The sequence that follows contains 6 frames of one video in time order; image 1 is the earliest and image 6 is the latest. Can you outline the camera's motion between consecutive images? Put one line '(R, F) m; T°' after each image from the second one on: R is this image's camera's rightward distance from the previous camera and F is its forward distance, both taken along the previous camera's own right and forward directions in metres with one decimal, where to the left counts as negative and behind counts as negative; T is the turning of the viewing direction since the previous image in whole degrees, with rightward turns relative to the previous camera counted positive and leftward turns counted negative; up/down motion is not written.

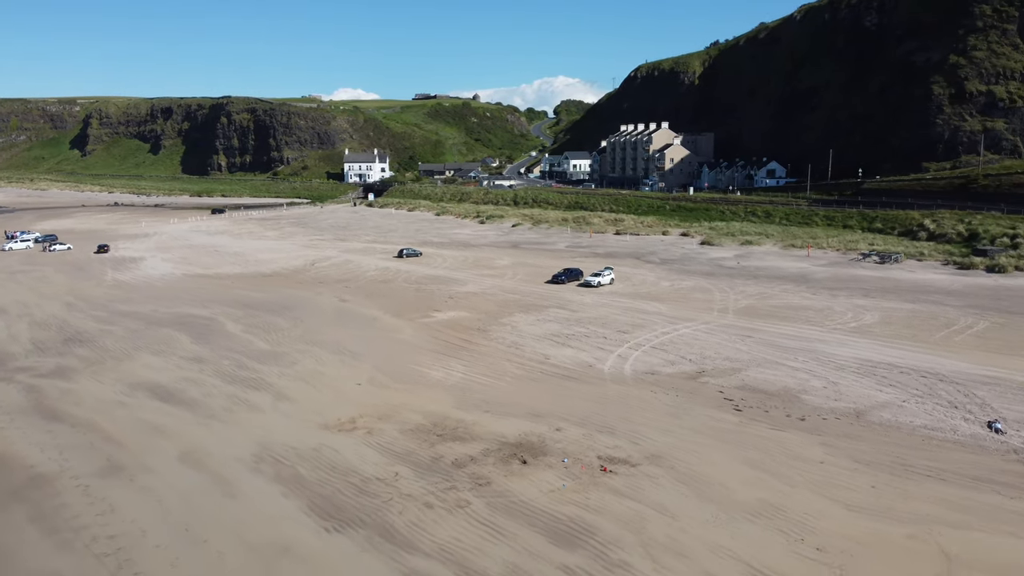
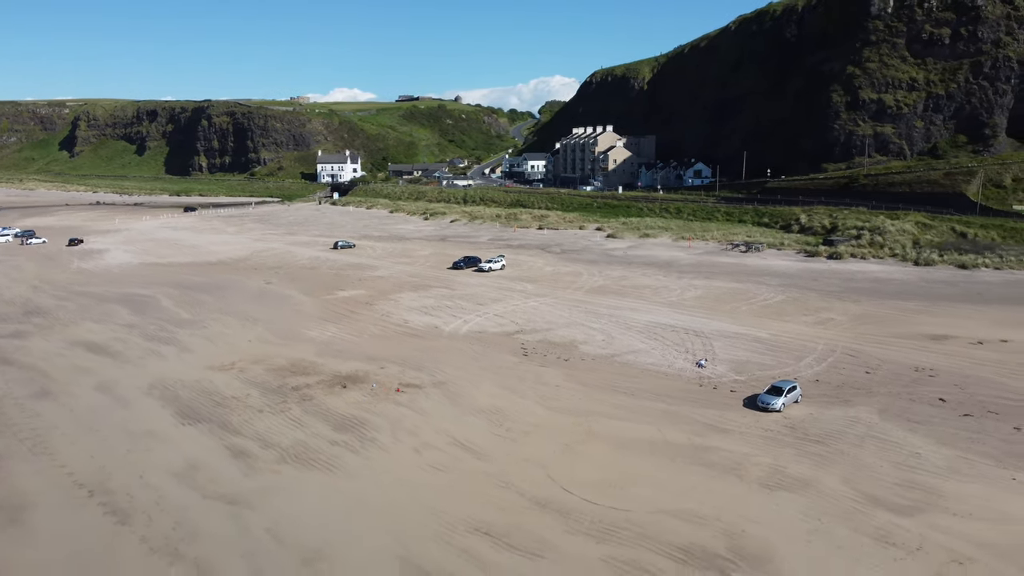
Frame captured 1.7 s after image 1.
(+3.9, -5.1) m; 0°
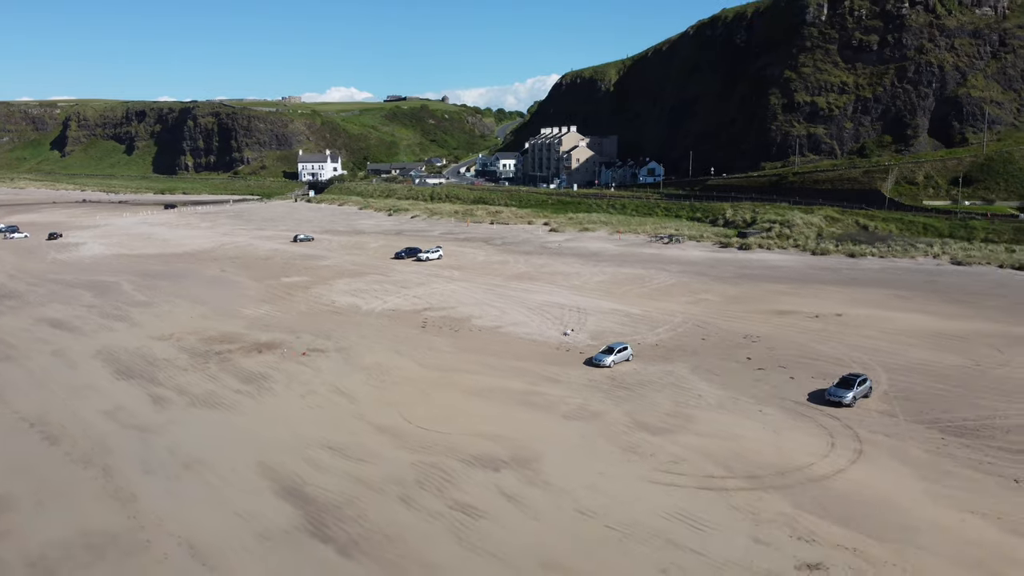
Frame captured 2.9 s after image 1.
(+2.9, -3.5) m; 0°
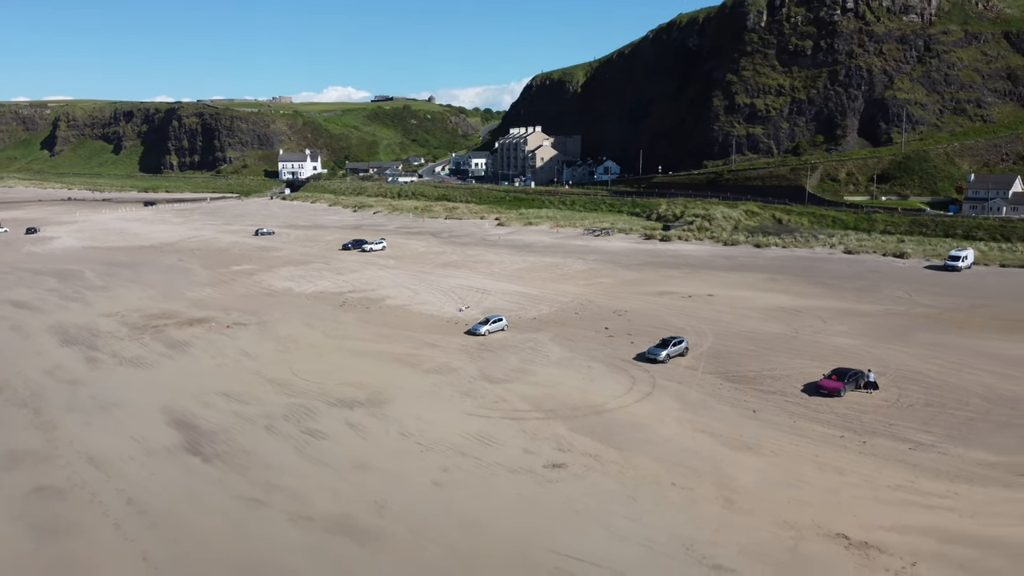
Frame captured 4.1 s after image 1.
(+3.0, -3.3) m; 0°
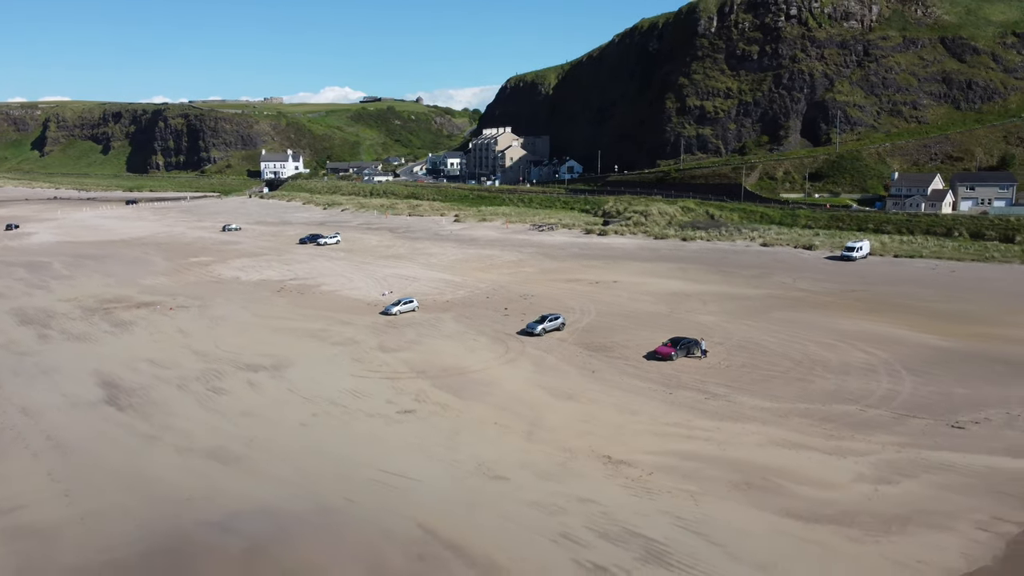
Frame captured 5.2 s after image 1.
(+2.8, -2.9) m; 0°
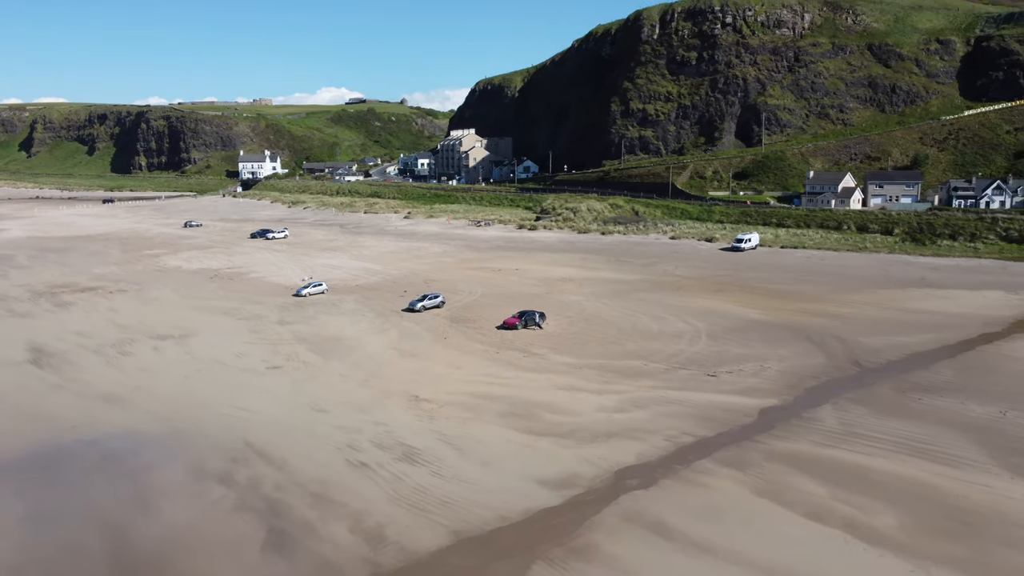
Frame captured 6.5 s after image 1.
(+3.6, -3.5) m; 0°
